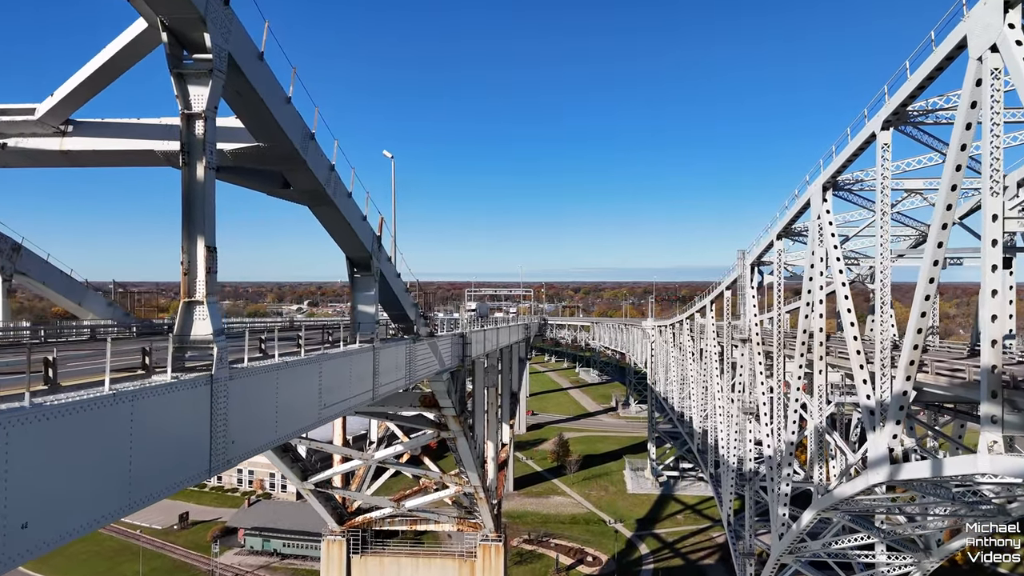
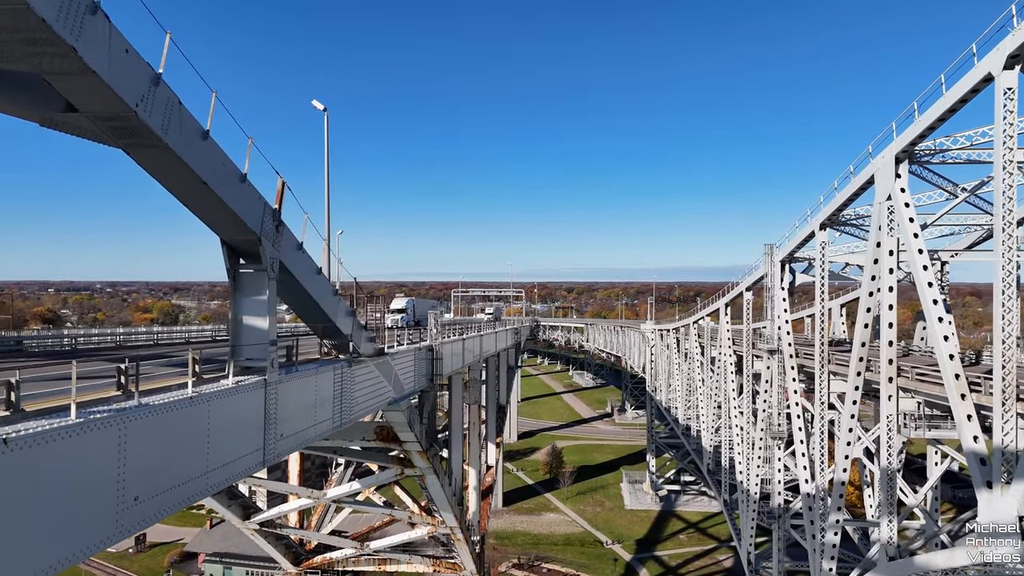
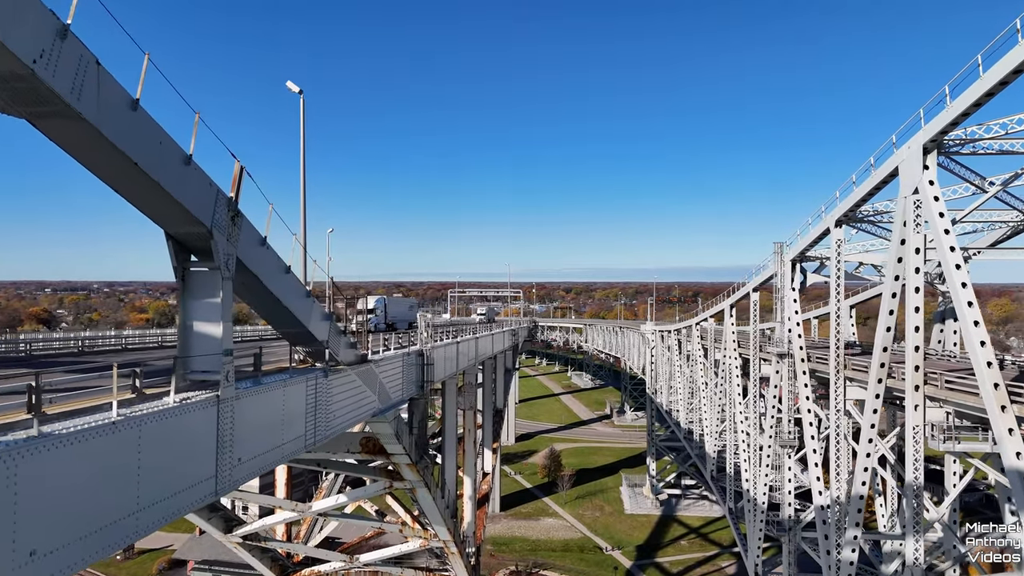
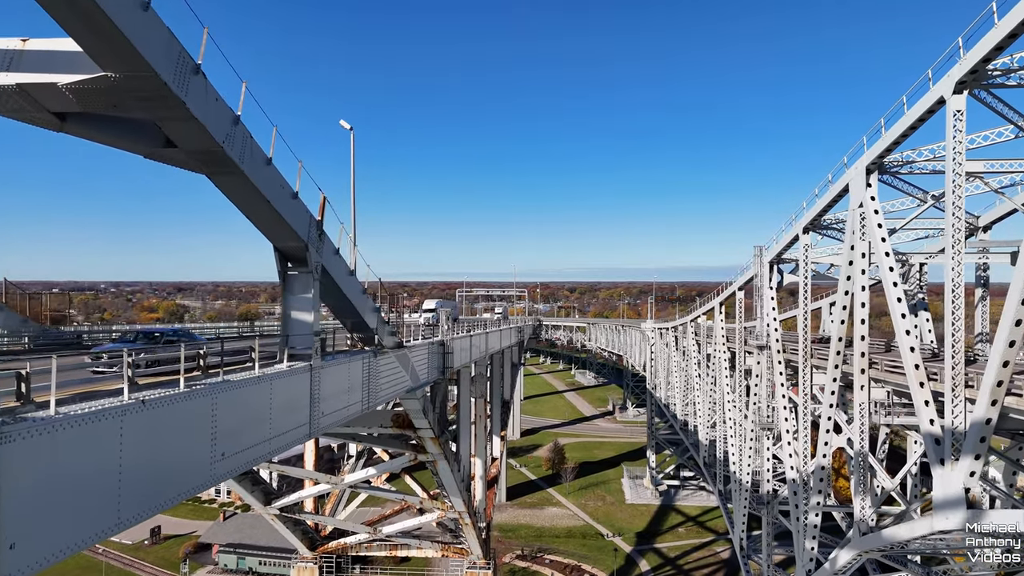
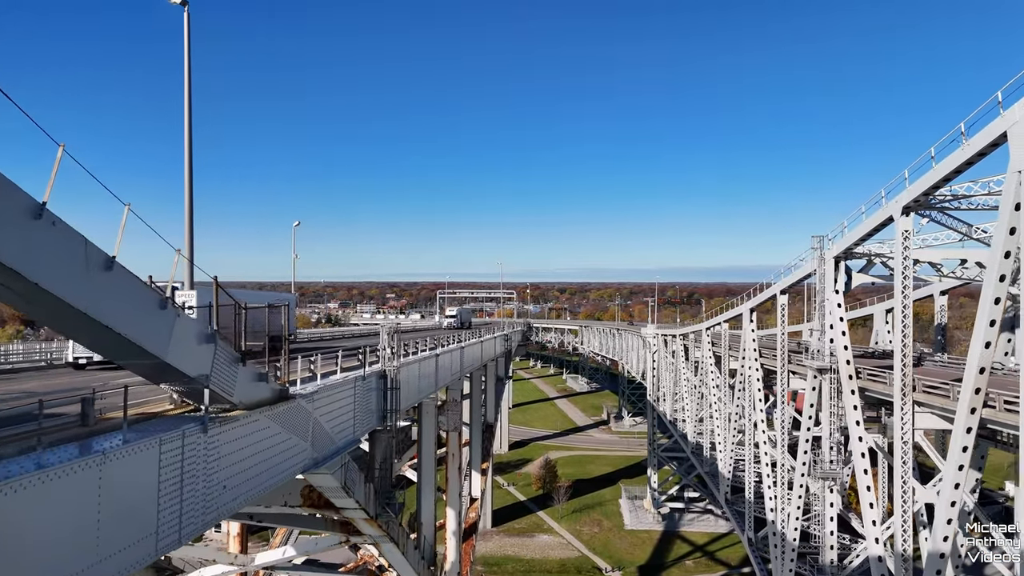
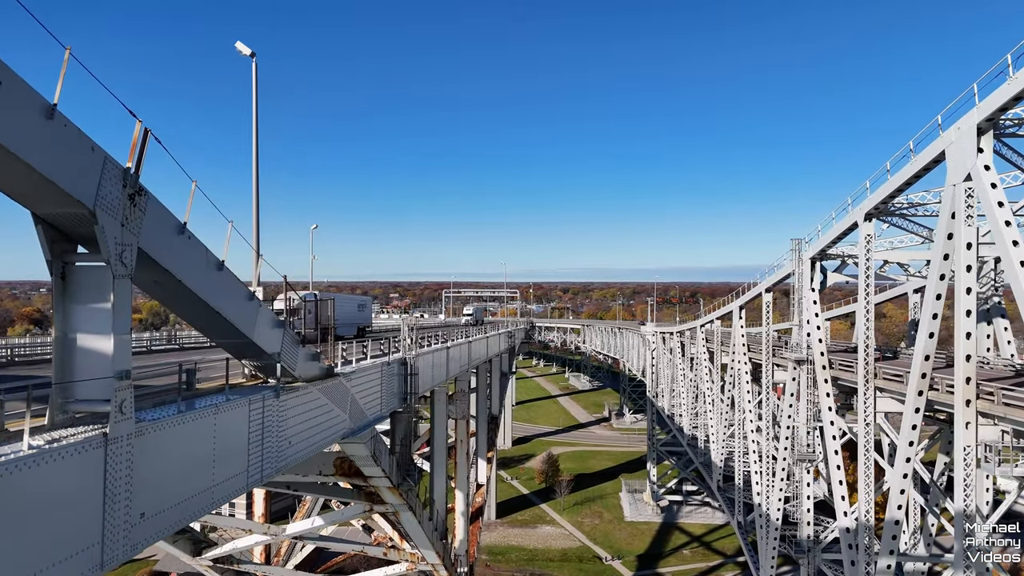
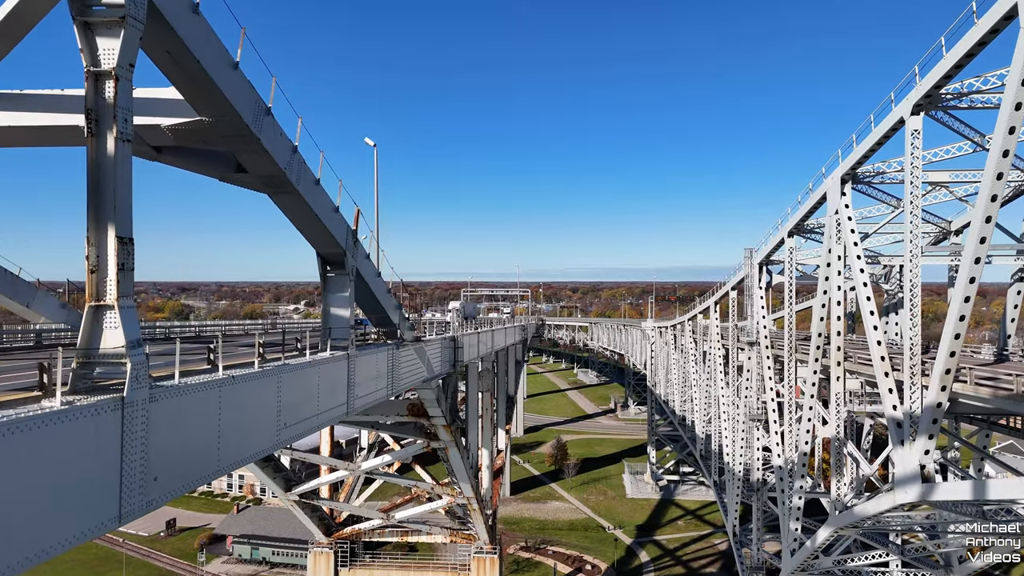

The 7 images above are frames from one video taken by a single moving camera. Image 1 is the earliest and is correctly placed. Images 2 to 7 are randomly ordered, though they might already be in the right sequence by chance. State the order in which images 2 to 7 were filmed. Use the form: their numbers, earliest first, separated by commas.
7, 4, 2, 3, 6, 5
